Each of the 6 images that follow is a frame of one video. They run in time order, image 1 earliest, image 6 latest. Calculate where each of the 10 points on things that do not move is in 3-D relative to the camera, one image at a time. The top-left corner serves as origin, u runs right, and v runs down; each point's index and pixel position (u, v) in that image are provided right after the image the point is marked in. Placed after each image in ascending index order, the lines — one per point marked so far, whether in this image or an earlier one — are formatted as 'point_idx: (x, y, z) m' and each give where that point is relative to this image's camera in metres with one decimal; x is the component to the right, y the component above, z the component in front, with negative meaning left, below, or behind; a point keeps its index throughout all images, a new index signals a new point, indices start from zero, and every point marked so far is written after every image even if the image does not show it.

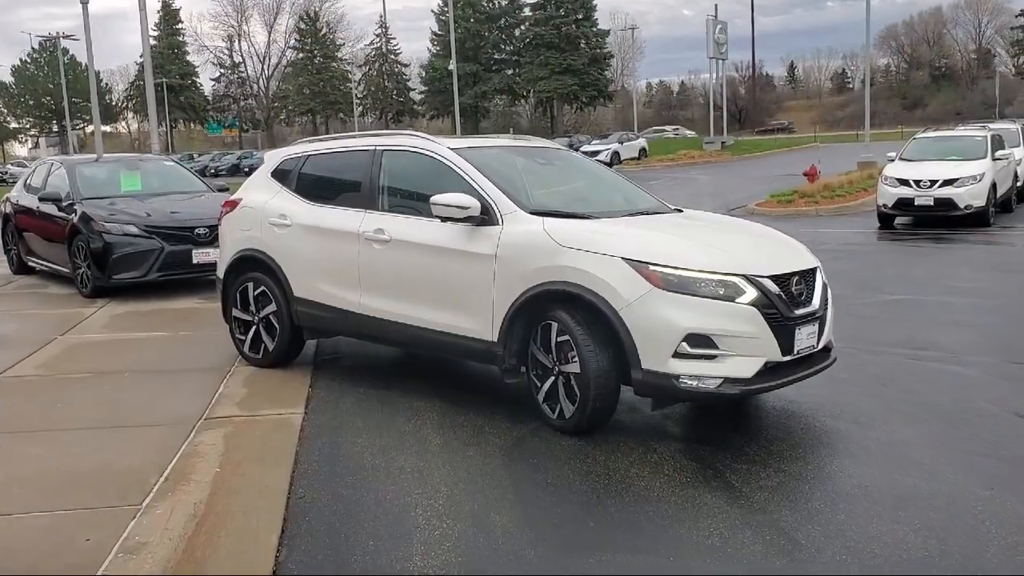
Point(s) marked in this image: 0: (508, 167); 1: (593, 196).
0: (0.0, +0.7, +6.1) m
1: (+0.5, +0.5, +6.2) m
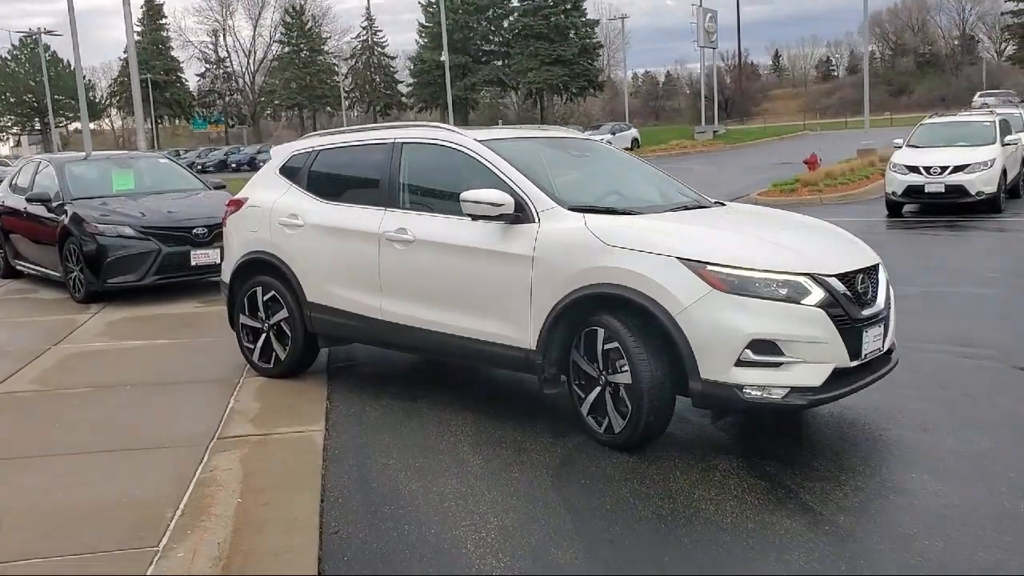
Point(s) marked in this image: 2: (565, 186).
0: (+0.1, +0.7, +5.7) m
1: (+0.6, +0.5, +5.8) m
2: (+0.3, +0.5, +5.5) m
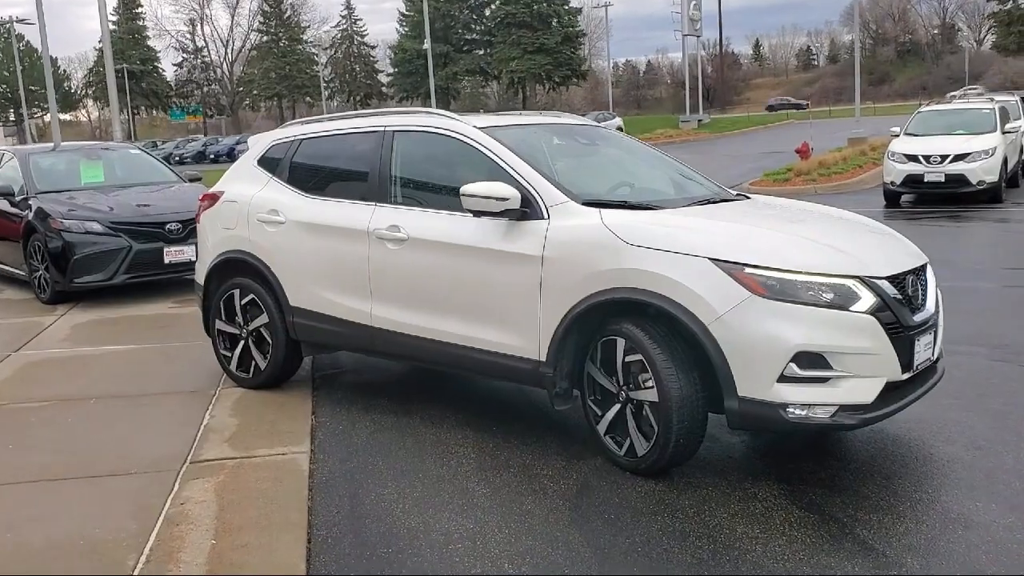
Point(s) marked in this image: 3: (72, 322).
0: (+0.2, +0.7, +5.1) m
1: (+0.6, +0.5, +5.3) m
2: (+0.3, +0.5, +5.0) m
3: (-3.5, -0.3, +8.3) m
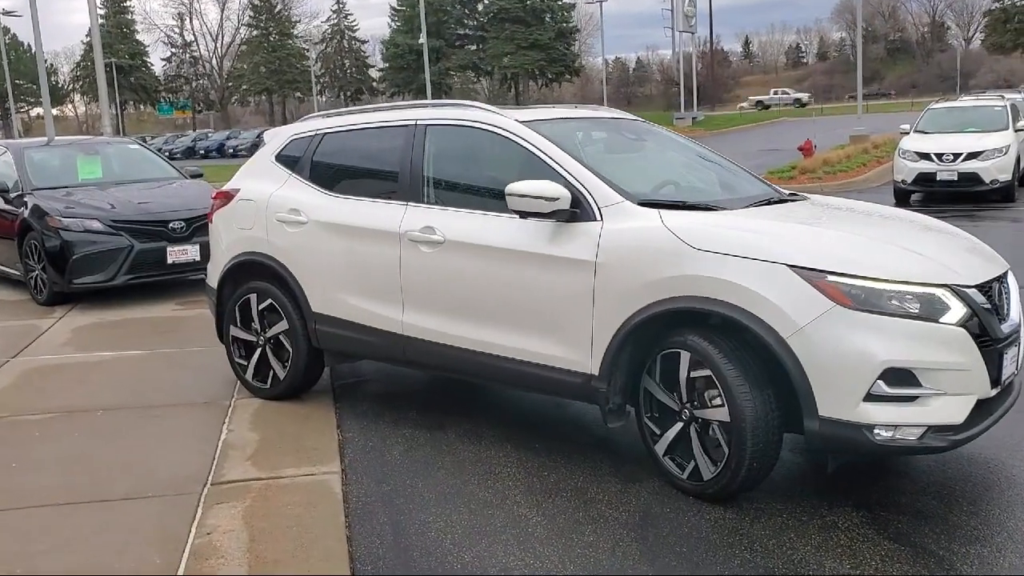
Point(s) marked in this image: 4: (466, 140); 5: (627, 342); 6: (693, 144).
0: (+0.3, +0.7, +4.8) m
1: (+0.8, +0.5, +4.9) m
2: (+0.5, +0.5, +4.6) m
3: (-3.3, -0.3, +7.9) m
4: (-0.2, +0.7, +4.8) m
5: (+0.4, -0.2, +4.1) m
6: (+1.0, +0.8, +5.6) m
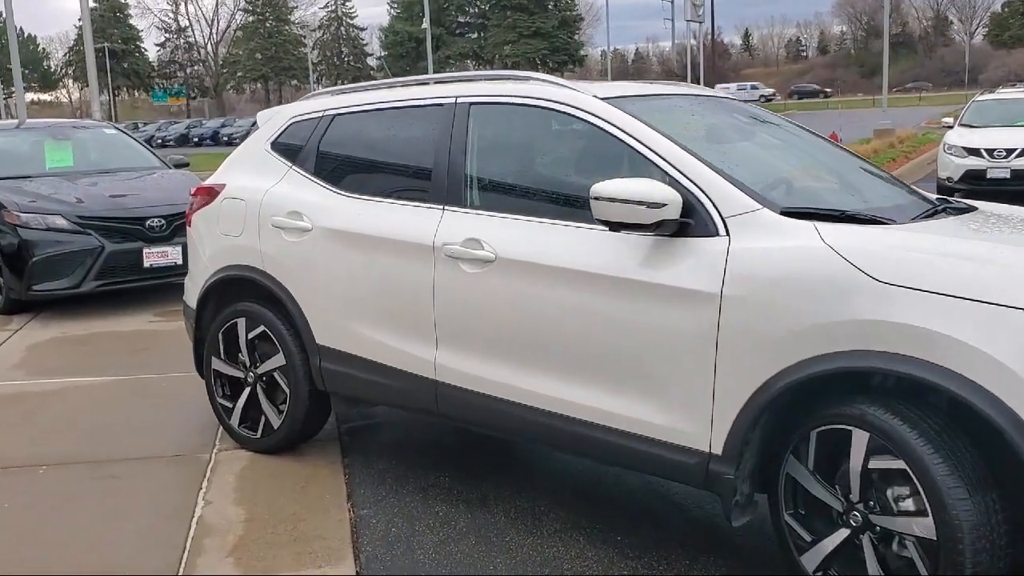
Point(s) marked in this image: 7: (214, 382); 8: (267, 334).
0: (+0.6, +0.5, +3.6) m
1: (+1.1, +0.4, +3.7) m
2: (+0.7, +0.4, +3.4) m
3: (-3.1, -0.3, +6.7) m
4: (0.0, +0.6, +3.6) m
5: (+0.7, -0.3, +2.9) m
6: (+1.2, +0.6, +4.4) m
7: (-1.3, -0.4, +4.5) m
8: (-1.0, -0.2, +4.3) m
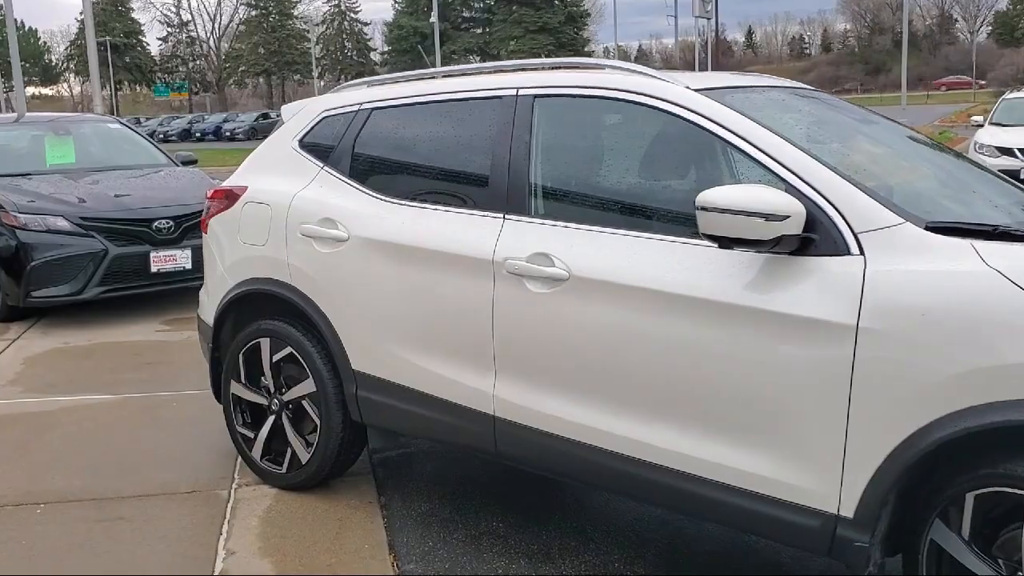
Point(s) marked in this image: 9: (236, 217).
0: (+0.8, +0.5, +3.1) m
1: (+1.3, +0.3, +3.2) m
2: (+1.0, +0.3, +2.9) m
3: (-2.9, -0.4, +6.2) m
4: (+0.3, +0.5, +3.1) m
5: (+0.9, -0.4, +2.4) m
6: (+1.4, +0.6, +3.9) m
7: (-1.1, -0.5, +4.0) m
8: (-0.8, -0.2, +3.8) m
9: (-1.1, +0.3, +4.0) m
